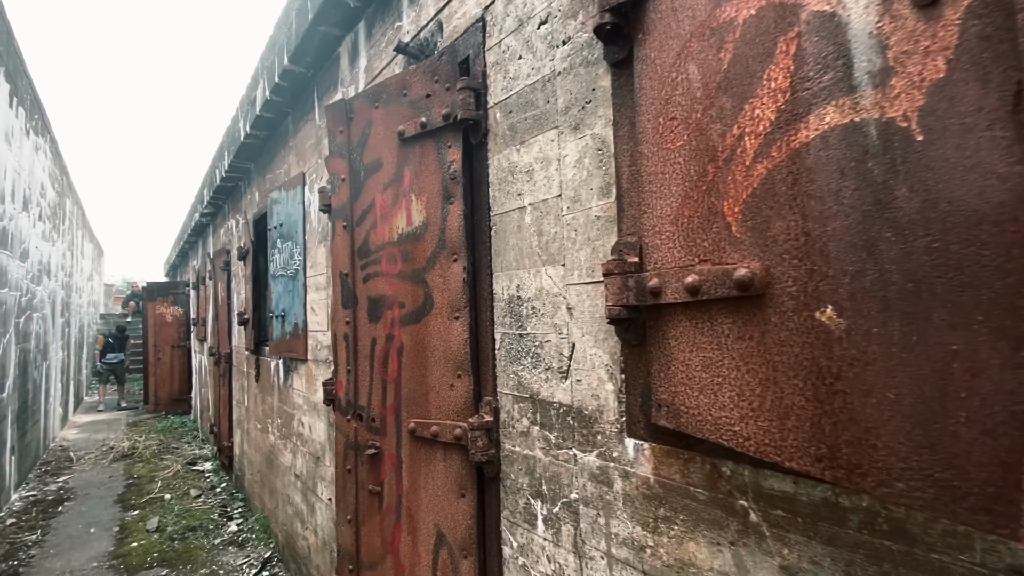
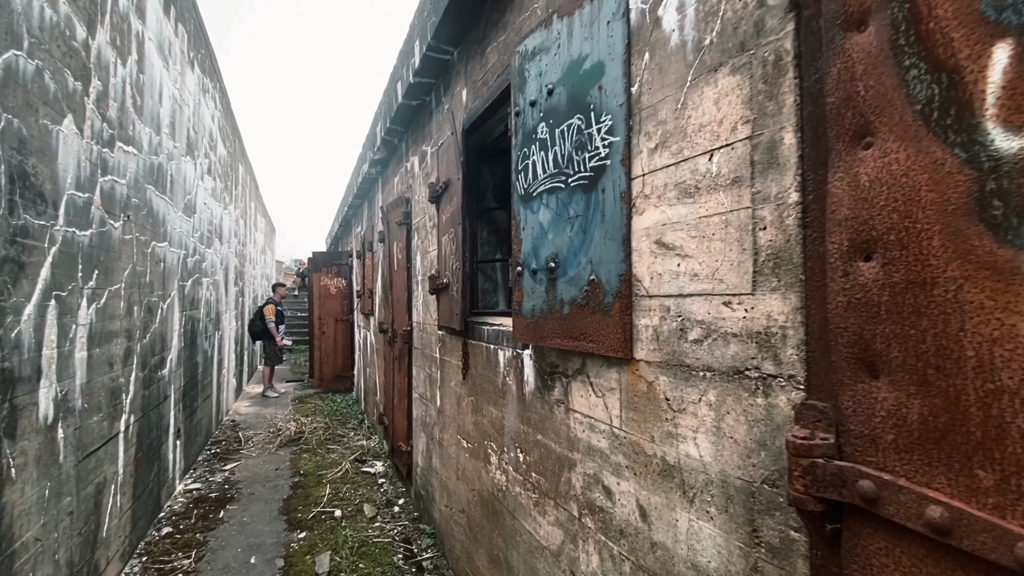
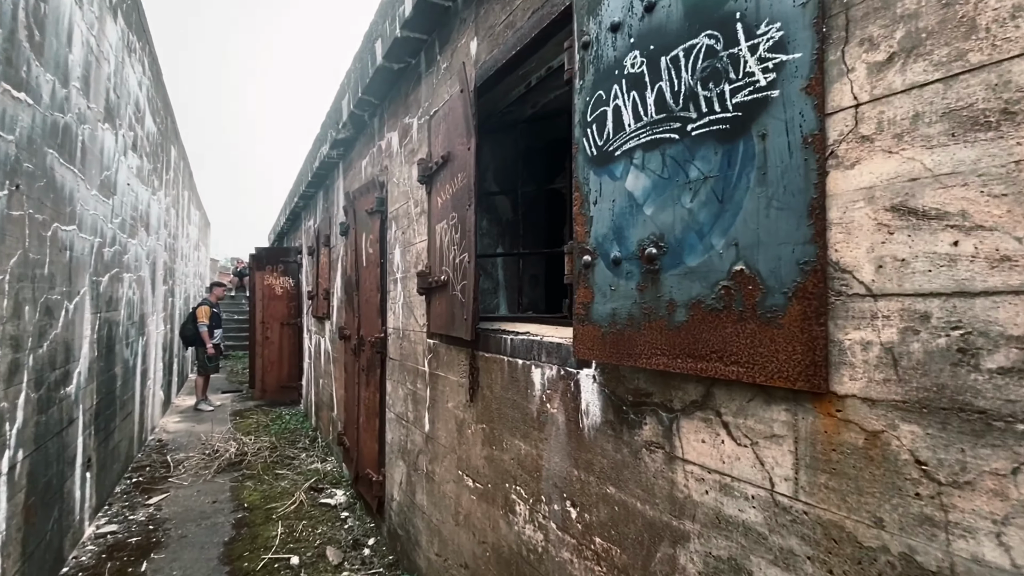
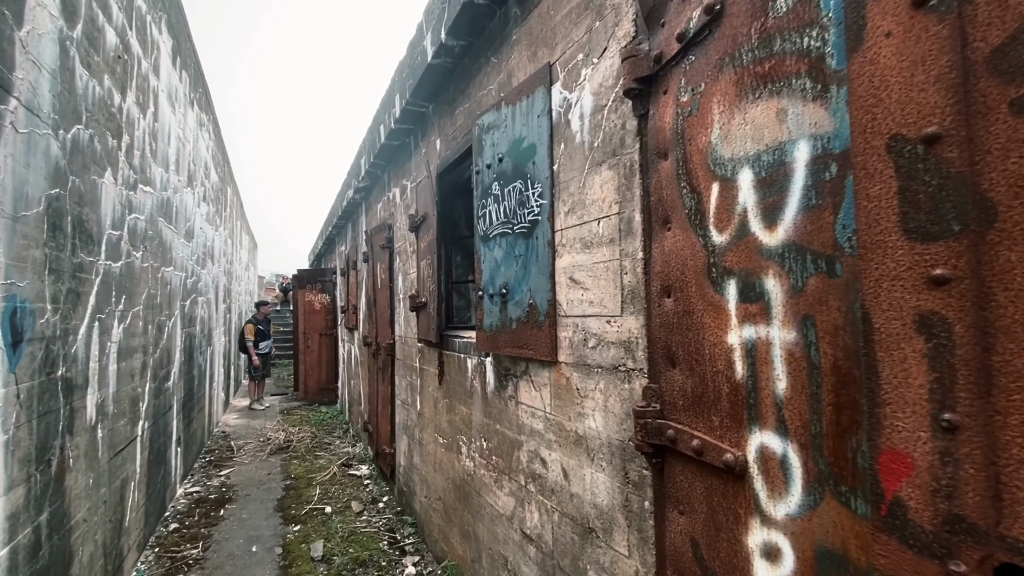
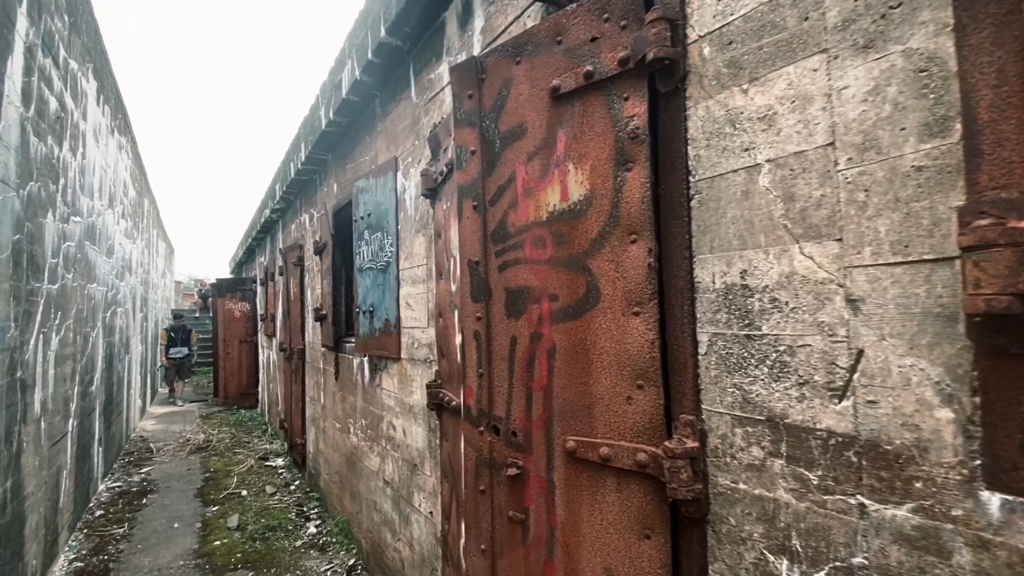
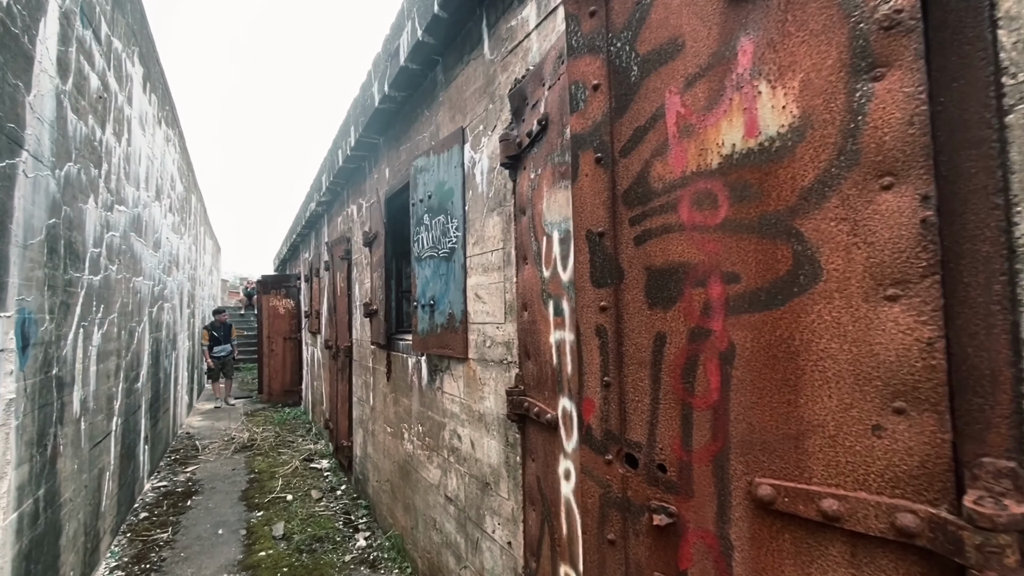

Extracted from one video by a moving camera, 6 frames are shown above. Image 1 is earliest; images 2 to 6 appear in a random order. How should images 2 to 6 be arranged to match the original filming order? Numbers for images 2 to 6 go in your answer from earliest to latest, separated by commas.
5, 6, 4, 2, 3
